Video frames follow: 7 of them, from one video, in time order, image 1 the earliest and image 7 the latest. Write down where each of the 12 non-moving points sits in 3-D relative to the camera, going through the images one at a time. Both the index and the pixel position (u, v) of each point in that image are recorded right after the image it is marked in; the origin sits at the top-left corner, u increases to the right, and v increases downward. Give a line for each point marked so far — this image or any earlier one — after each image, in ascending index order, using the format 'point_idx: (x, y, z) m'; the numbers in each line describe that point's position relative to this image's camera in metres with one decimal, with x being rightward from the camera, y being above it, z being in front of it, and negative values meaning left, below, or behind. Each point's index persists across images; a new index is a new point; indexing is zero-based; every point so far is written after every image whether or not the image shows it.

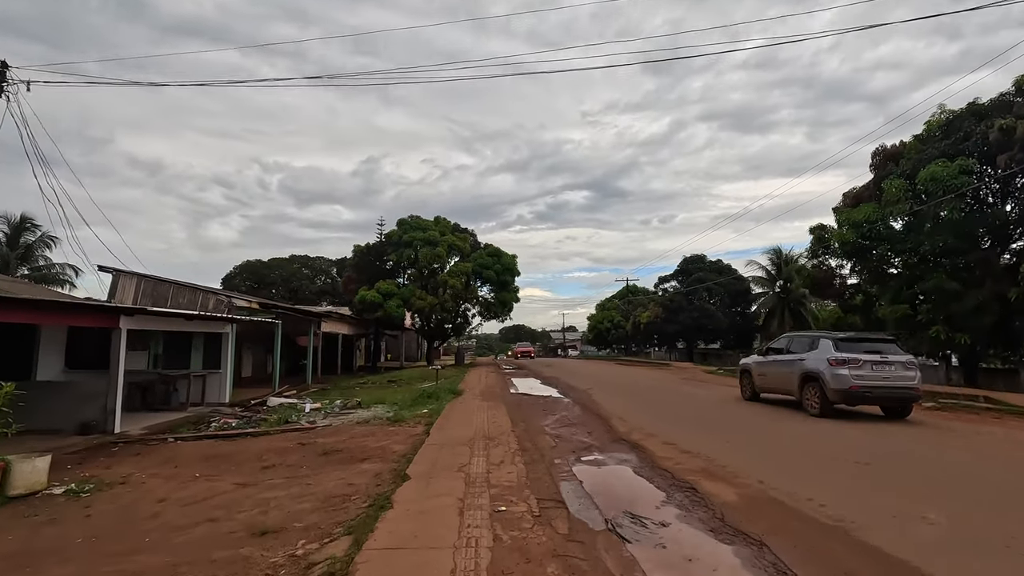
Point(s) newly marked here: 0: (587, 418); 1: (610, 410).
0: (+1.6, -2.8, +11.4) m
1: (+2.4, -2.9, +12.7) m
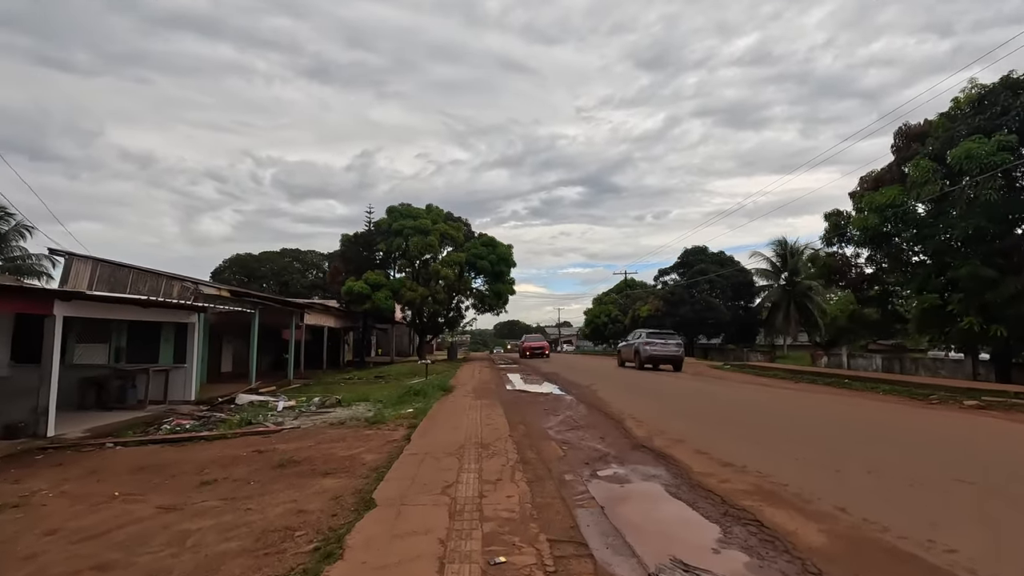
0: (+1.6, -2.4, +9.8) m
1: (+2.3, -2.5, +11.2) m
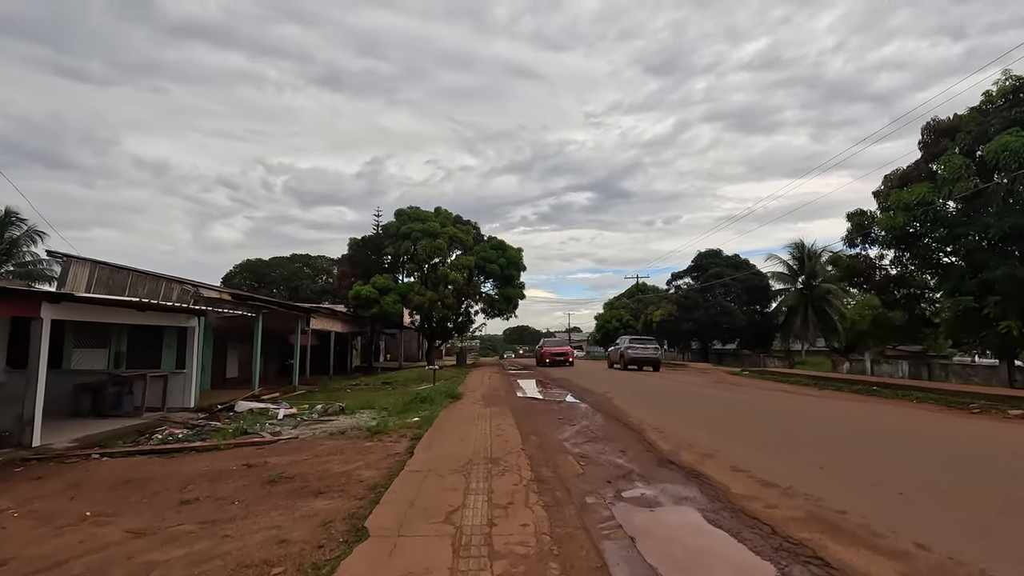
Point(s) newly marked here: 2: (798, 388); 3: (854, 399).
0: (+1.8, -2.4, +9.1) m
1: (+2.5, -2.6, +10.4) m
2: (+10.4, -3.6, +19.4) m
3: (+10.1, -3.3, +15.8) m
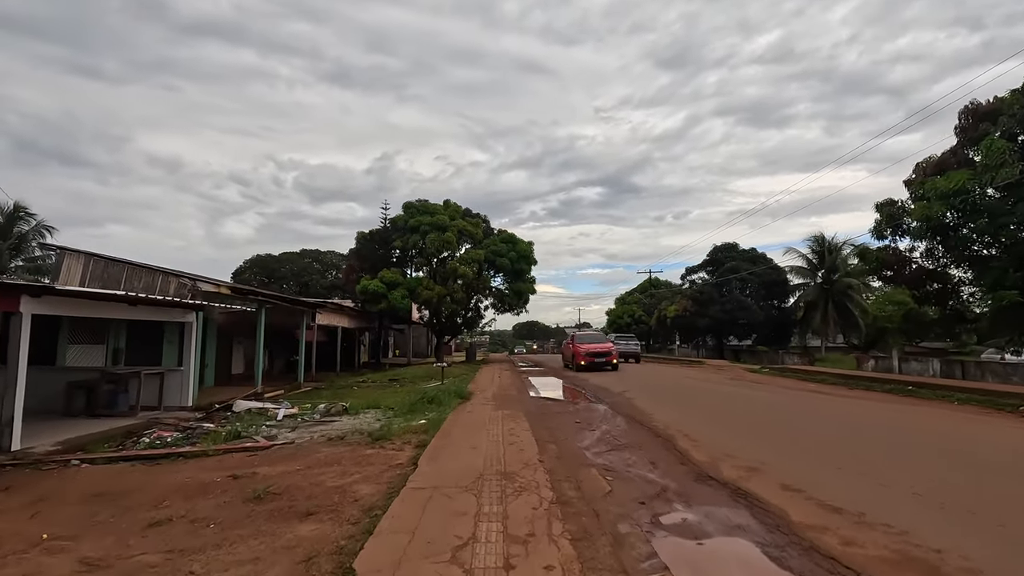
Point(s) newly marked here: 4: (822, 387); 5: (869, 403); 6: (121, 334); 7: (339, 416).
0: (+2.0, -2.3, +8.3) m
1: (+2.8, -2.4, +9.6) m
2: (+10.8, -3.4, +18.4) m
3: (+10.5, -3.1, +14.8) m
4: (+10.5, -3.4, +18.1) m
5: (+9.6, -3.1, +14.4) m
6: (-12.0, -1.4, +16.4) m
7: (-4.1, -3.1, +12.7) m
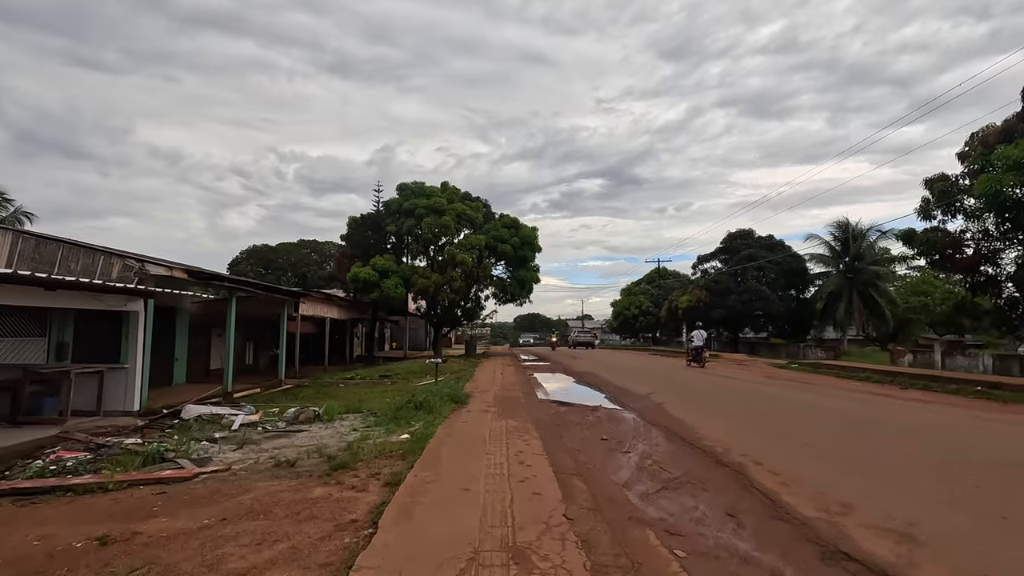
0: (+2.1, -2.0, +6.0) m
1: (+2.9, -2.1, +7.3) m
2: (+10.9, -3.0, +16.2) m
3: (+10.6, -2.7, +12.6) m
4: (+10.6, -3.0, +15.9) m
5: (+9.7, -2.7, +12.1) m
6: (-11.9, -0.9, +14.2) m
7: (-4.0, -2.7, +10.5) m
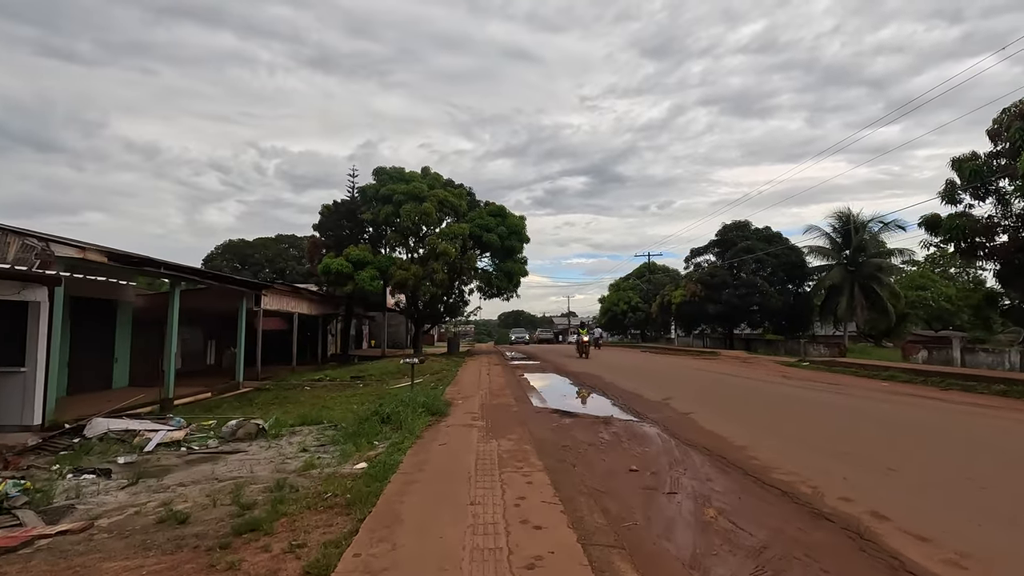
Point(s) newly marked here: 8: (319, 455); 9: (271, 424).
0: (+2.1, -1.8, +4.0) m
1: (+2.8, -1.9, +5.3) m
2: (+10.6, -2.7, +14.4) m
3: (+10.4, -2.4, +10.8) m
4: (+10.3, -2.7, +14.1) m
5: (+9.5, -2.4, +10.3) m
6: (-12.1, -0.7, +11.7) m
7: (-4.1, -2.4, +8.3) m
8: (-2.7, -2.3, +7.4) m
9: (-4.4, -2.5, +9.8) m
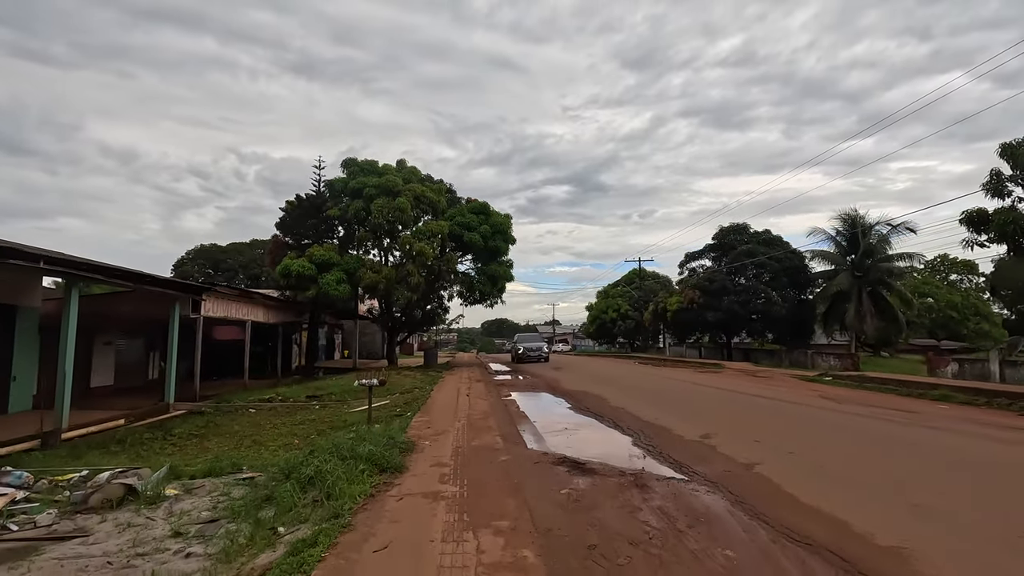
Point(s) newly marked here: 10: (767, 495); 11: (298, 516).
0: (+2.1, -1.7, +1.4) m
1: (+2.8, -1.8, +2.7) m
2: (+10.3, -2.7, +12.0) m
3: (+10.2, -2.5, +8.4) m
4: (+10.0, -2.7, +11.7) m
5: (+9.3, -2.5, +7.9) m
6: (-12.4, -0.6, +8.6) m
7: (-4.3, -2.4, +5.5) m
8: (-2.8, -2.2, +4.6) m
9: (-4.6, -2.5, +6.9) m
10: (+2.5, -2.0, +5.2) m
11: (-1.9, -2.0, +4.8) m
